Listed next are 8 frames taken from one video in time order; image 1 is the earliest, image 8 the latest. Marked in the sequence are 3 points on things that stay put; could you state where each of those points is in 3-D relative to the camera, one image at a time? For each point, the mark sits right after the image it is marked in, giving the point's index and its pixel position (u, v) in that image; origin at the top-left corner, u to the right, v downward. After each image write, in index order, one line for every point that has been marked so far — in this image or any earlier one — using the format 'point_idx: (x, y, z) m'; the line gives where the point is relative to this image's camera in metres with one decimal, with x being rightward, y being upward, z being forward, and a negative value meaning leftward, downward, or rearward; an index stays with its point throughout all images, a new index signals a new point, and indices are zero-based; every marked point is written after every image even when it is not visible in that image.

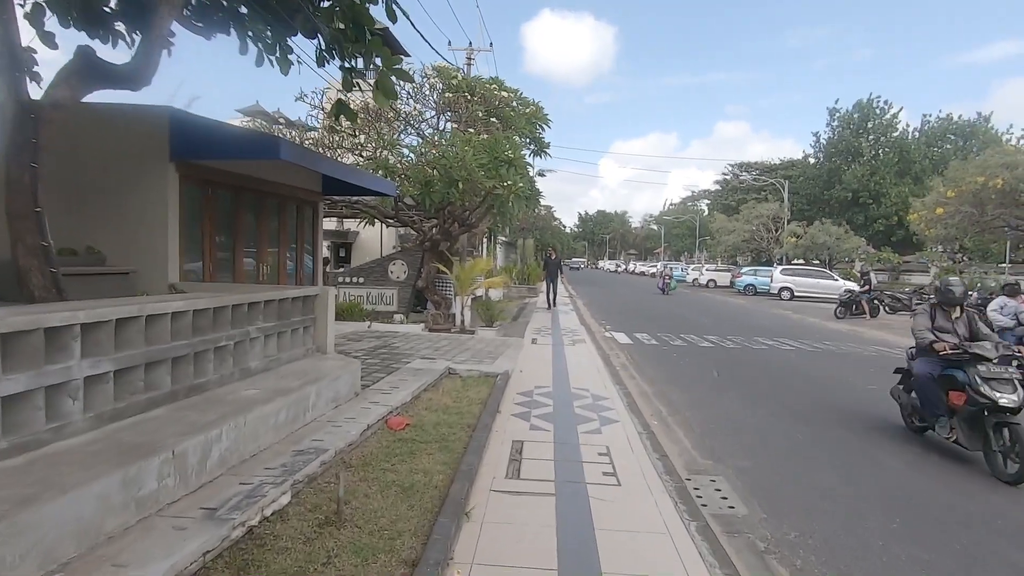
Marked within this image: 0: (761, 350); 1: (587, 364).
0: (+6.9, -1.7, +15.0) m
1: (+1.6, -1.6, +11.1) m
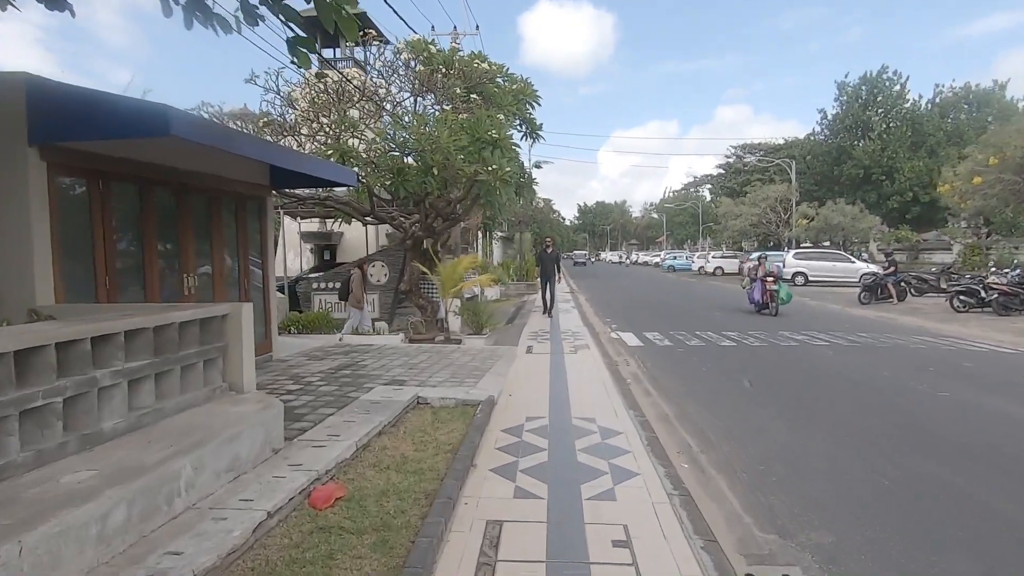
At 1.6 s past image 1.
0: (+6.8, -1.5, +13.1) m
1: (+1.4, -1.6, +9.2) m
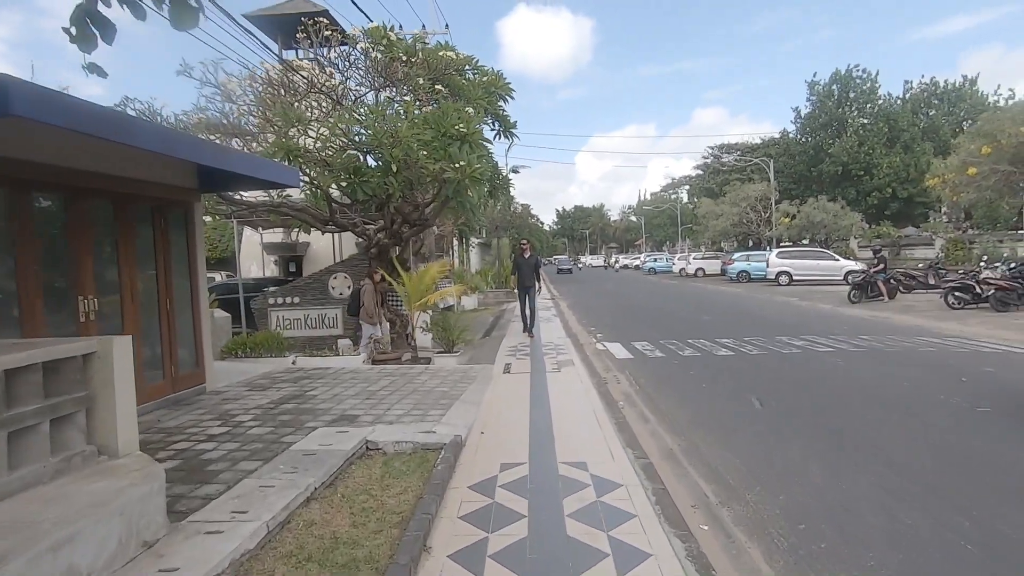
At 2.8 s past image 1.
0: (+6.3, -1.5, +12.0) m
1: (+1.0, -1.7, +7.9) m
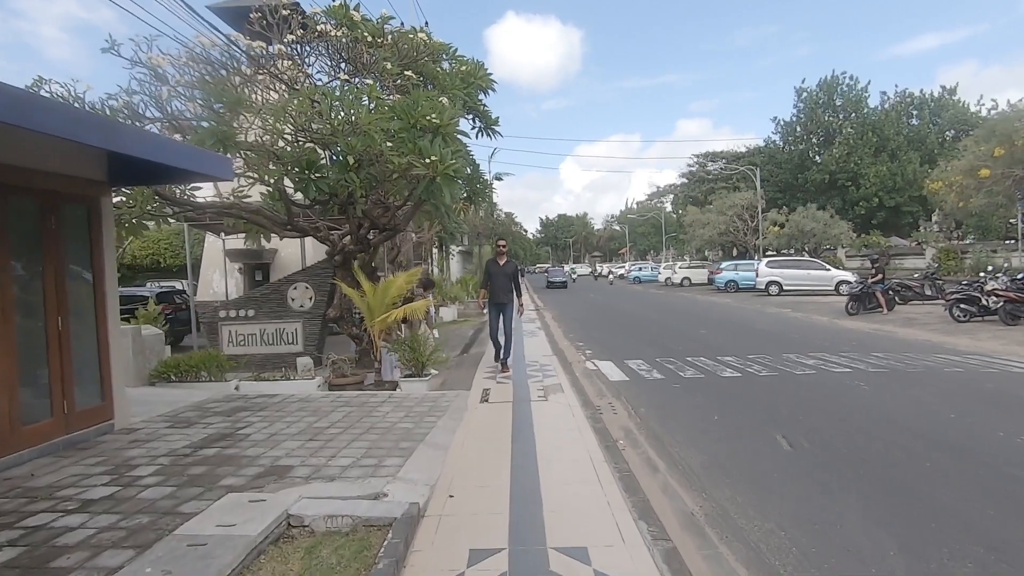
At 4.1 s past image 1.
0: (+5.9, -1.8, +10.7) m
1: (+0.7, -1.9, +6.4) m
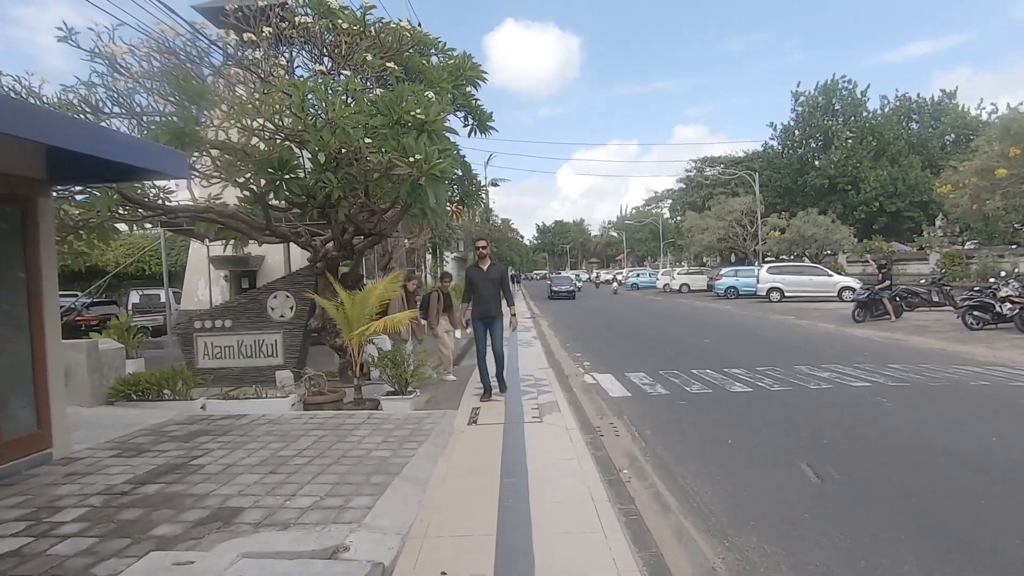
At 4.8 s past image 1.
0: (+5.7, -1.9, +9.9) m
1: (+0.6, -2.0, +5.6) m
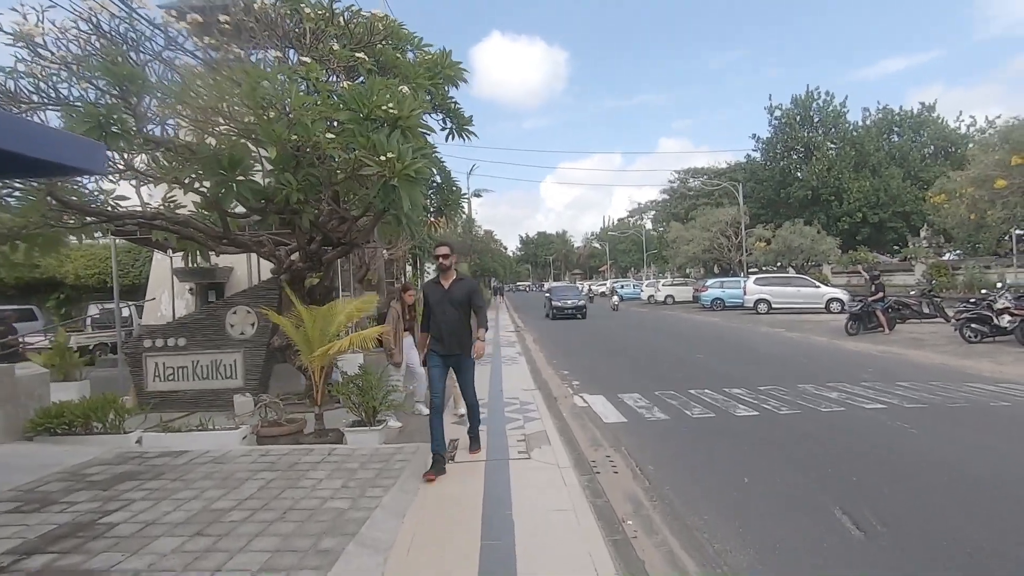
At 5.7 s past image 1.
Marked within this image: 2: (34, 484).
0: (+5.4, -2.1, +9.1) m
1: (+0.5, -2.2, +4.6) m
2: (-5.5, -2.2, +6.1) m
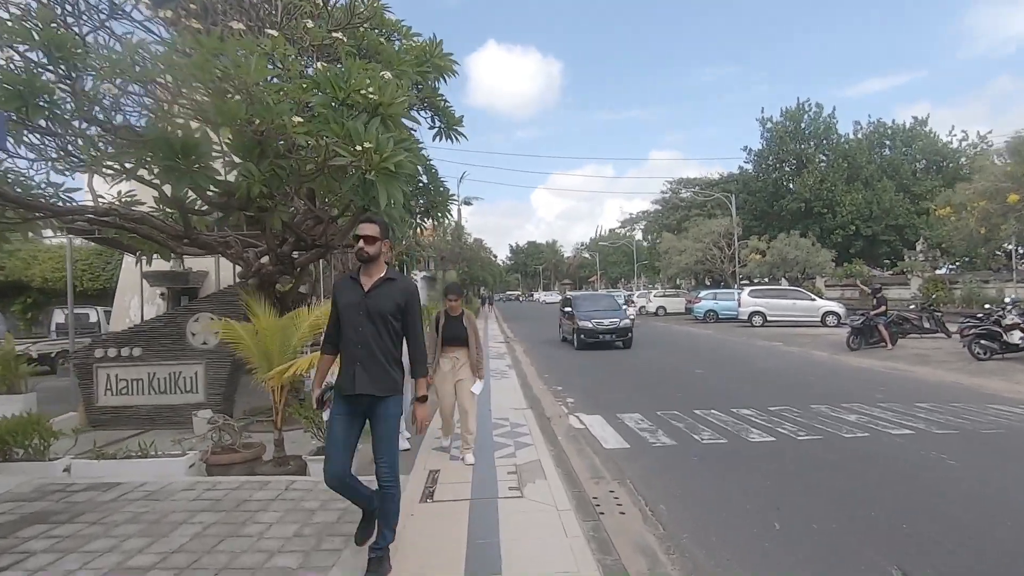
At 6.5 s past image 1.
0: (+5.3, -2.3, +8.2) m
1: (+0.4, -2.2, +3.6) m
2: (-5.6, -2.2, +5.0) m
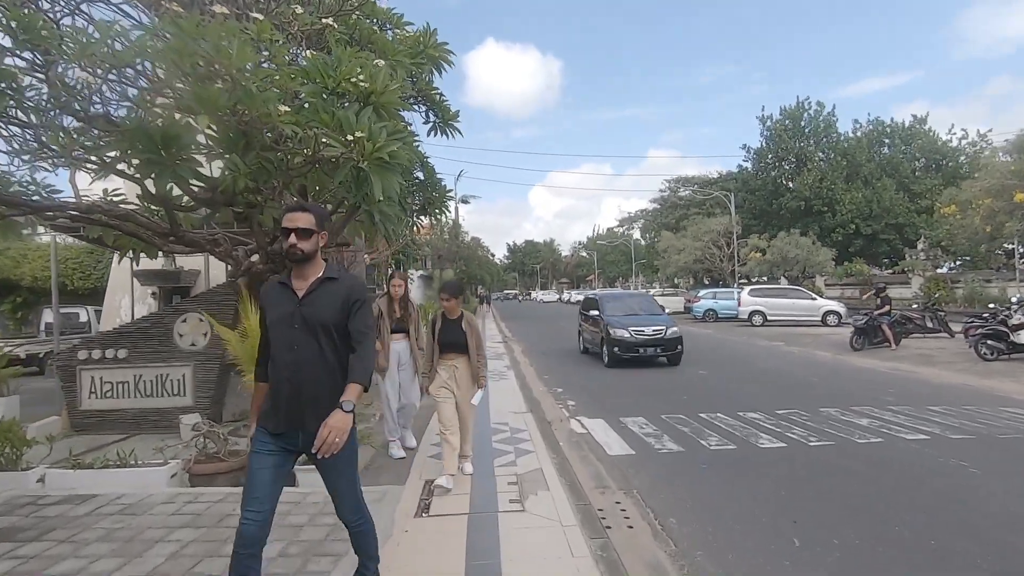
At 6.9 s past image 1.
0: (+5.3, -2.3, +7.9) m
1: (+0.4, -2.2, +3.3) m
2: (-5.6, -2.2, +4.7) m
